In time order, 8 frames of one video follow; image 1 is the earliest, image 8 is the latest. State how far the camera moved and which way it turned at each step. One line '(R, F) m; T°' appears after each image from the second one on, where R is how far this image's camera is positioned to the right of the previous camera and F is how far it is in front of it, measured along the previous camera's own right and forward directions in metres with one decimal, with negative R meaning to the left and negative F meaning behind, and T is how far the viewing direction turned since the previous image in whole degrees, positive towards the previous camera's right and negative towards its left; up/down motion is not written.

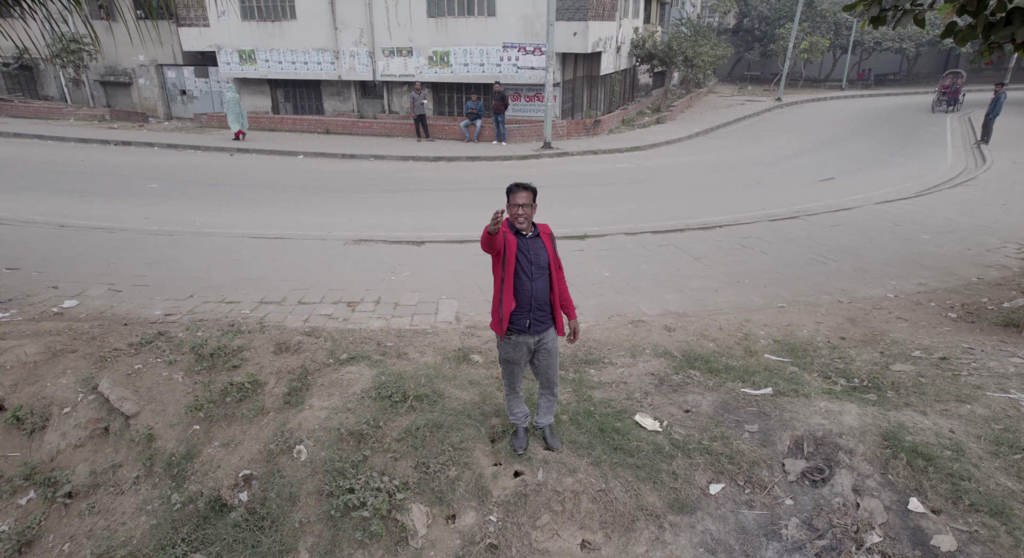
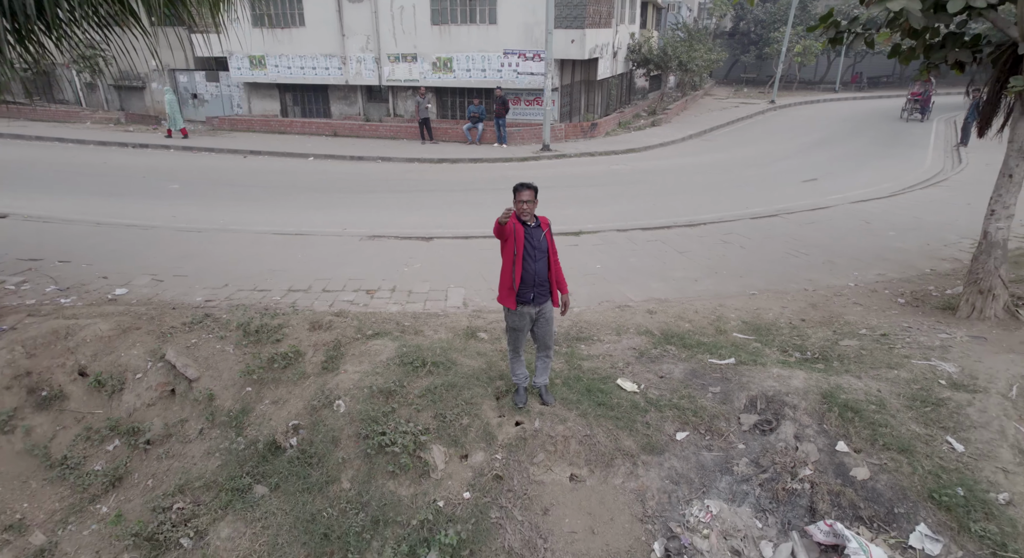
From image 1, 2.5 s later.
(0.0, -0.6) m; 0°
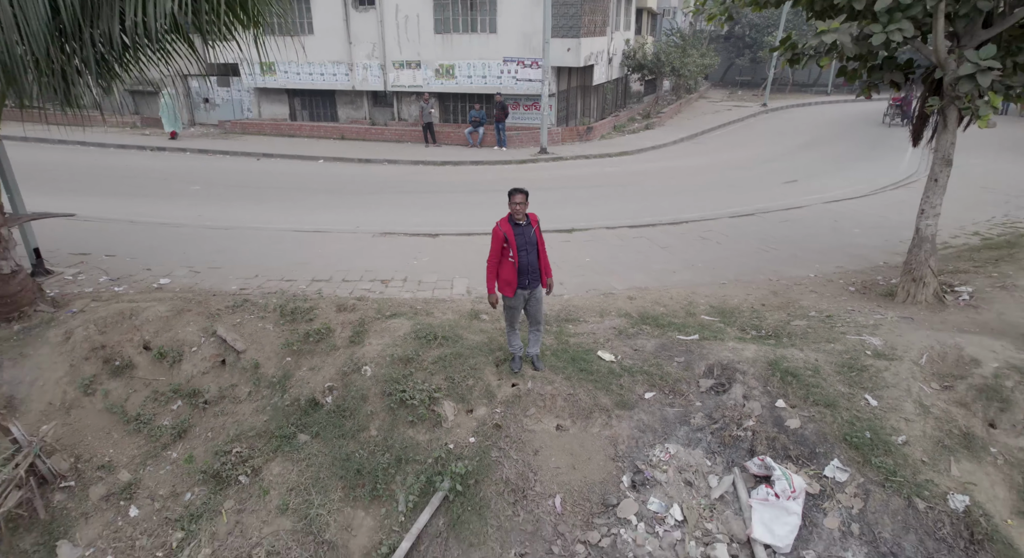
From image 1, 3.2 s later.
(0.0, -0.7) m; 0°
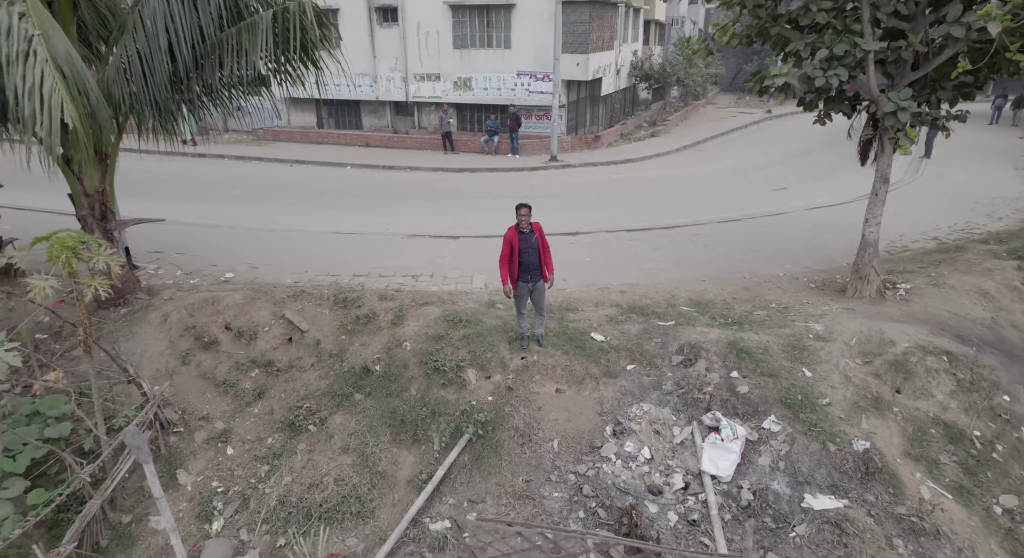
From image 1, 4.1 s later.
(0.0, -1.0) m; -1°
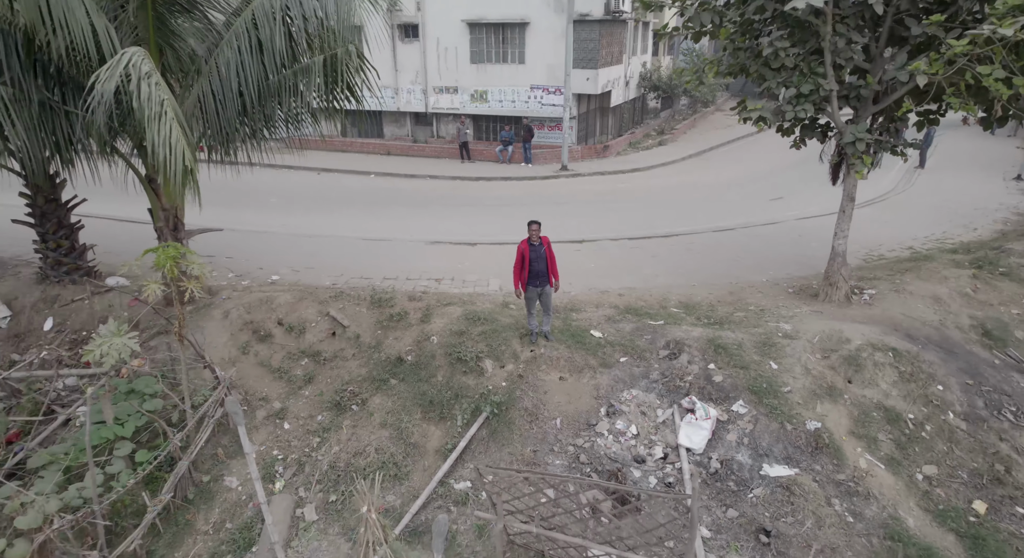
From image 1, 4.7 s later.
(0.0, -0.9) m; -1°
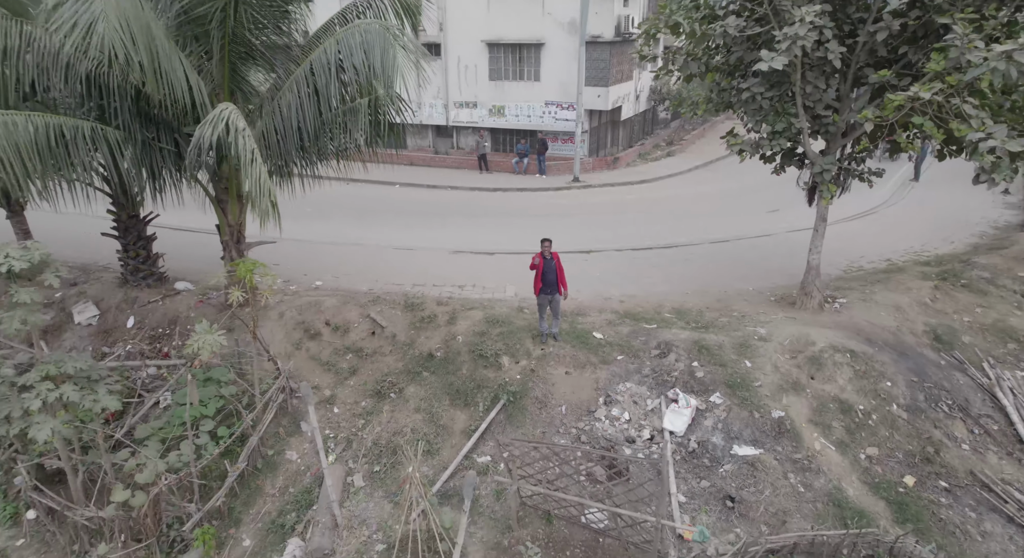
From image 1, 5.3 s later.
(0.0, -1.0) m; -2°
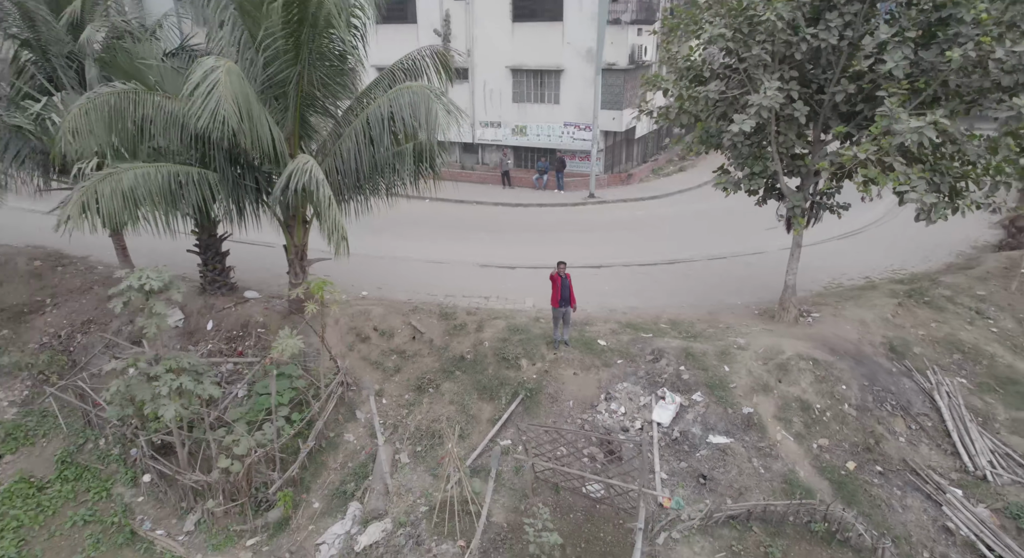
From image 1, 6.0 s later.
(0.0, -1.3) m; -2°
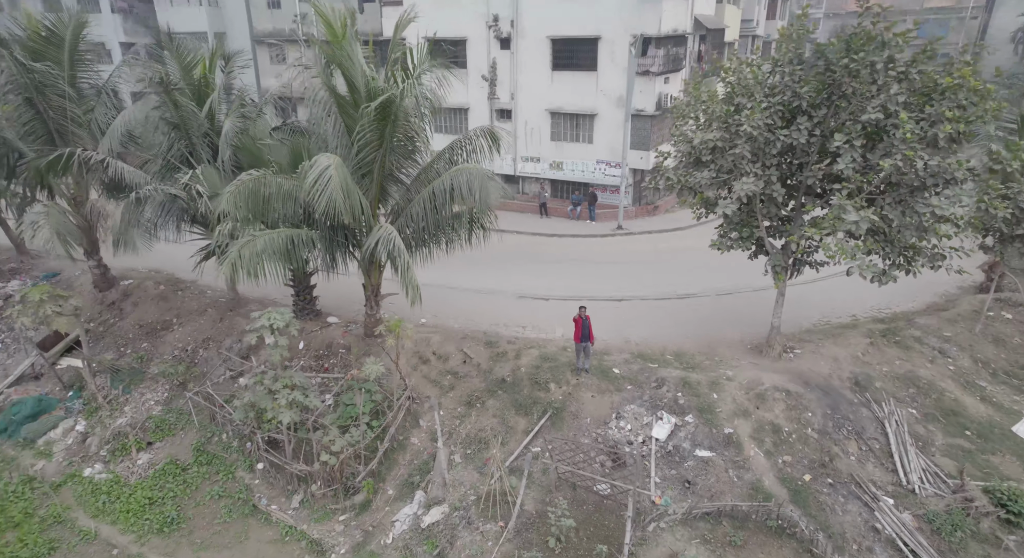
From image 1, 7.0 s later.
(+0.1, -2.0) m; -4°
